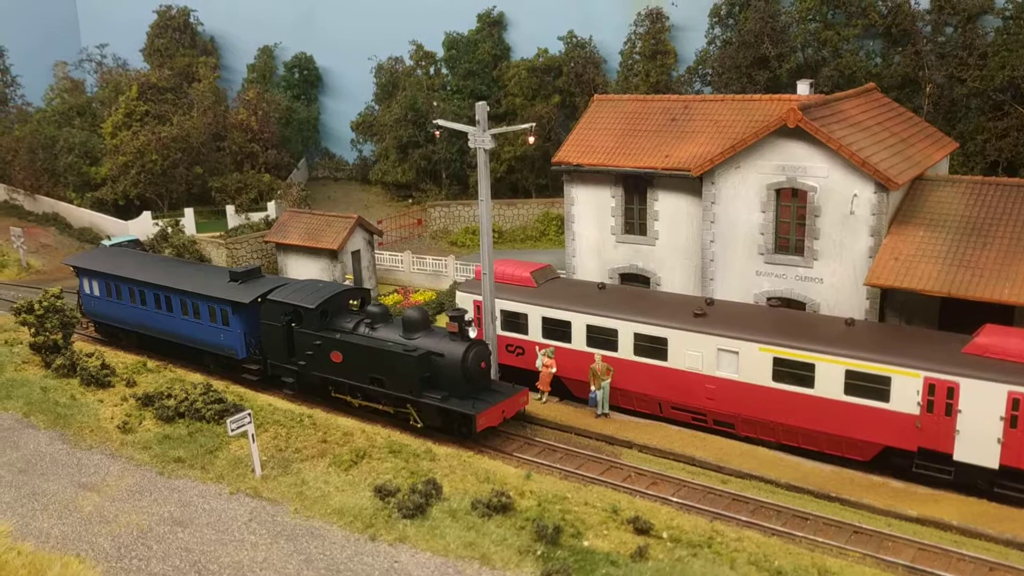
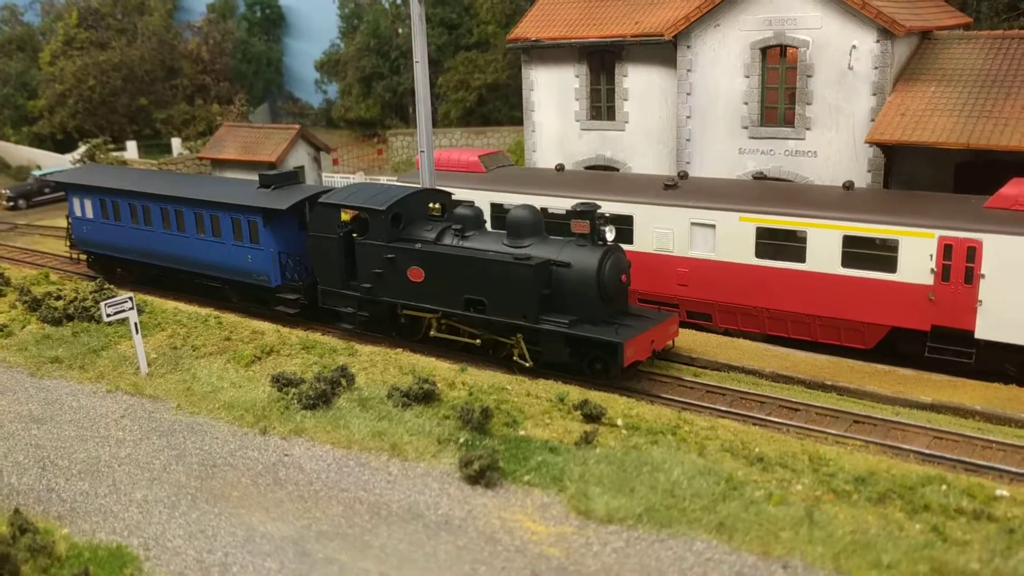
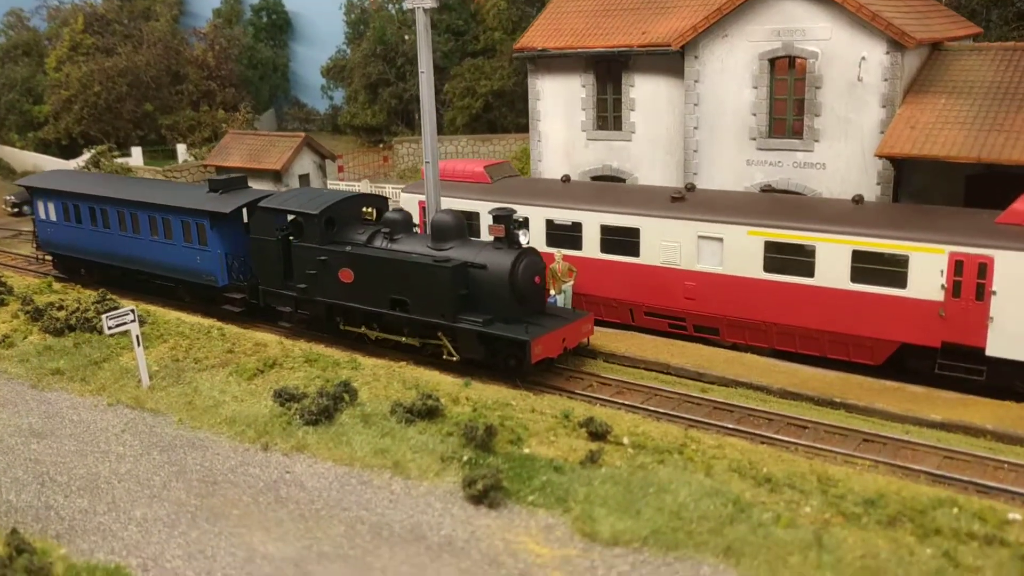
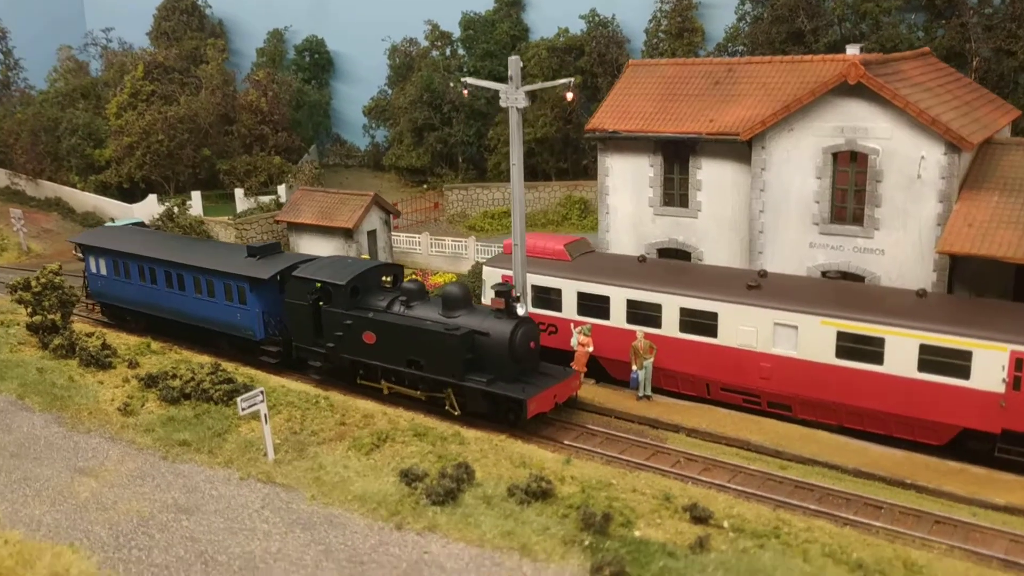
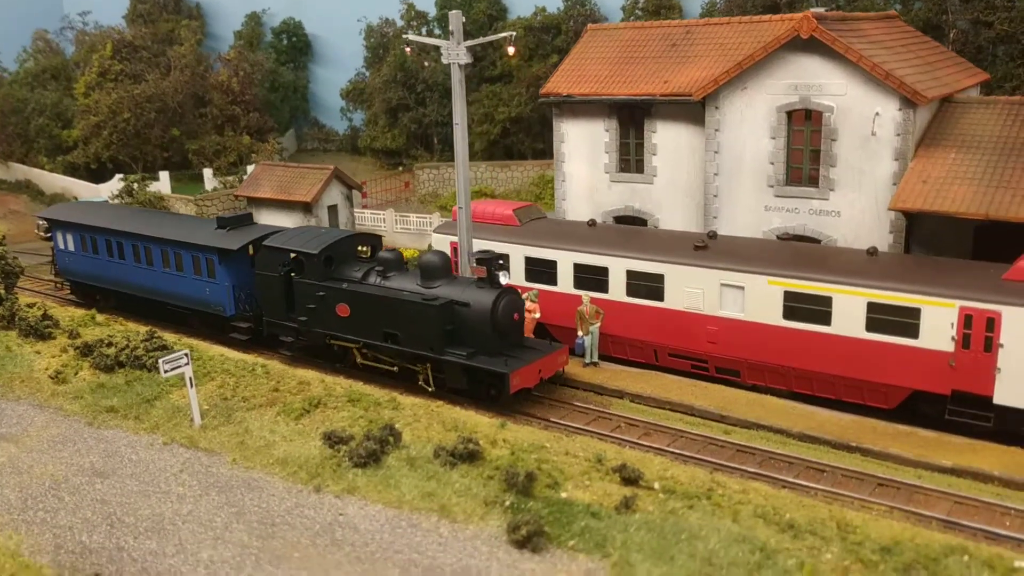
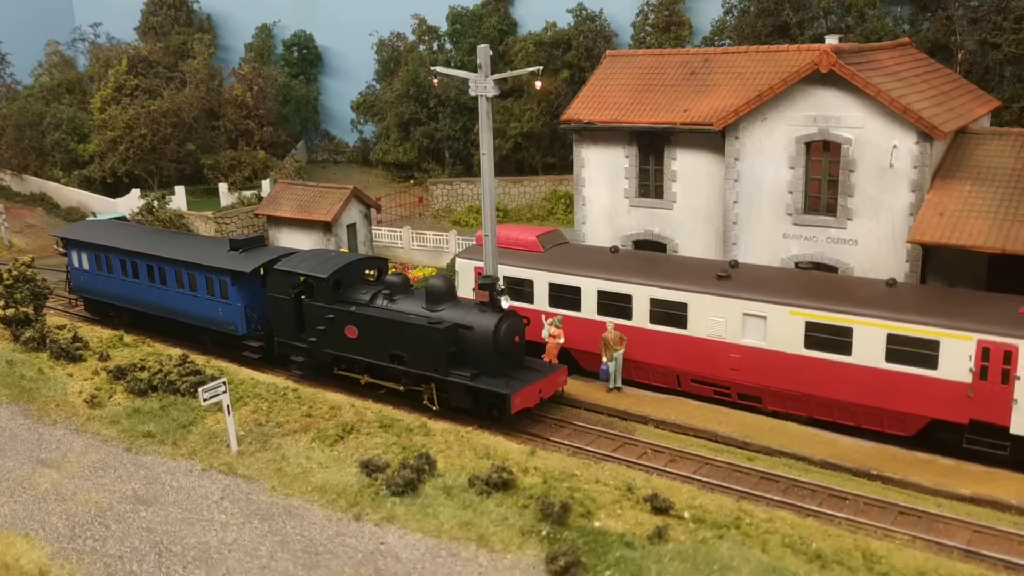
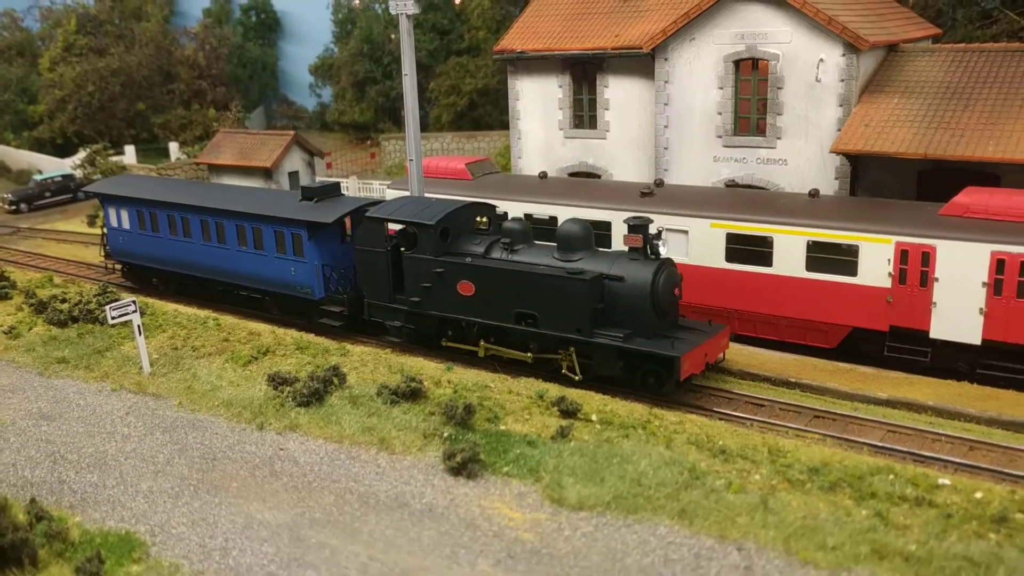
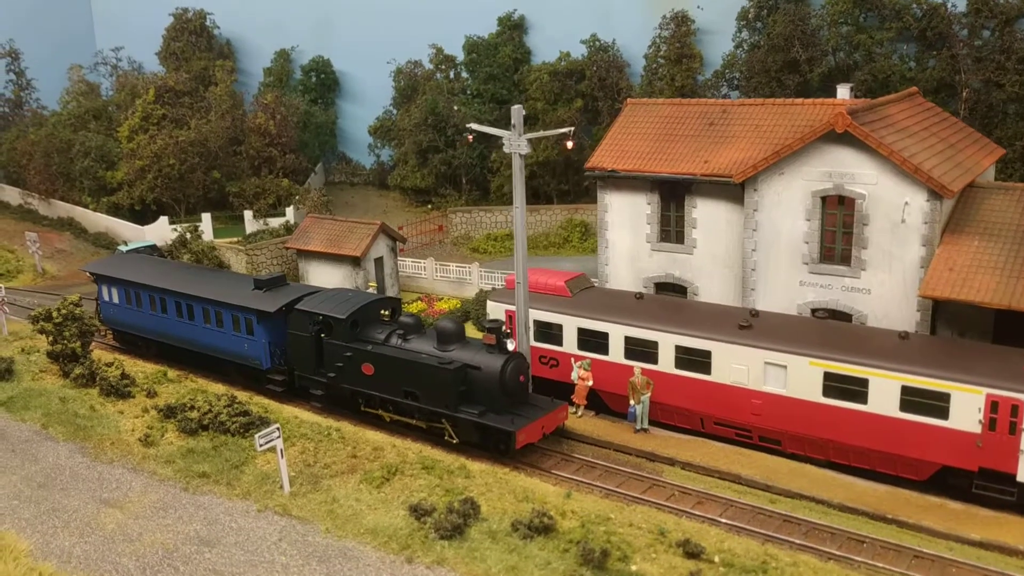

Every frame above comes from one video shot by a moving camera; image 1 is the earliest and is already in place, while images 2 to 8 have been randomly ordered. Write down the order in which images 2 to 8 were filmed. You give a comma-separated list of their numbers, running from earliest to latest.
8, 4, 6, 5, 3, 2, 7
